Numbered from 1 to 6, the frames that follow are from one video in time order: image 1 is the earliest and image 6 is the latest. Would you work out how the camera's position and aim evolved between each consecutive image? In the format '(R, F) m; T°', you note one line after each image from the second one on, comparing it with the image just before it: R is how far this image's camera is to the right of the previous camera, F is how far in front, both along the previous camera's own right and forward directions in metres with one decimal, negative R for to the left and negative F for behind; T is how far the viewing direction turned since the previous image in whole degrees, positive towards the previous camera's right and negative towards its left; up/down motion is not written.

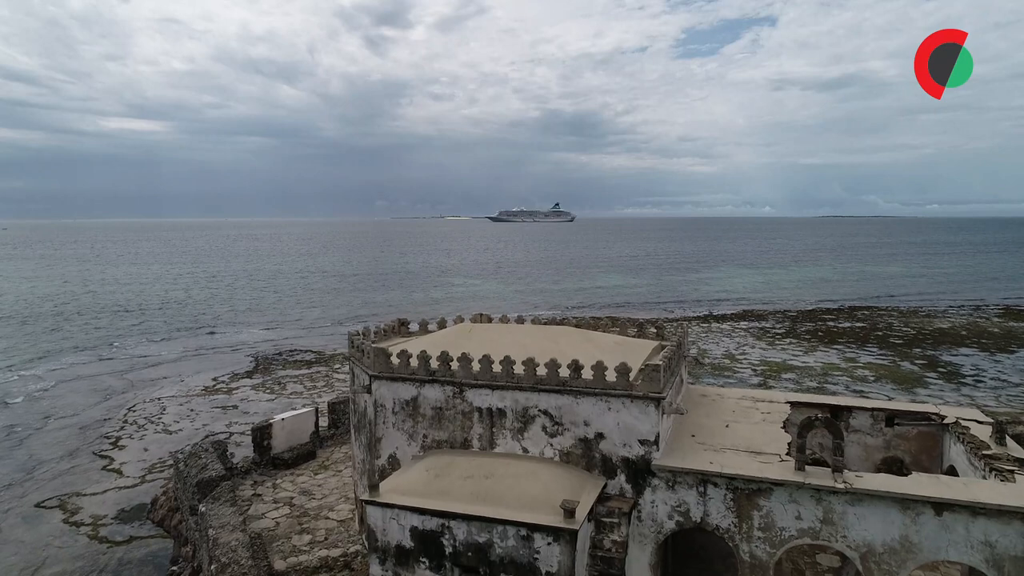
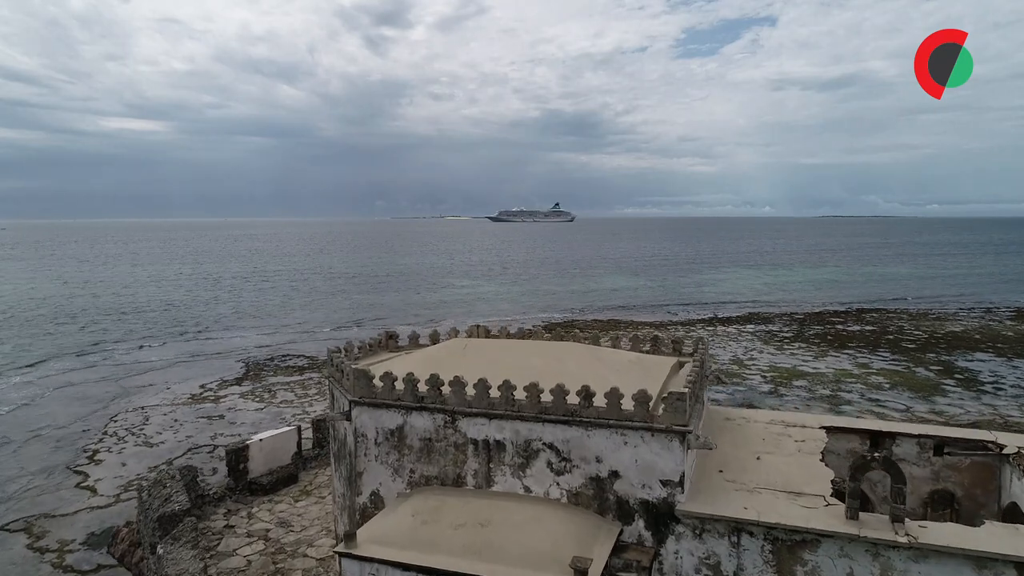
(0.0, +1.1) m; 0°
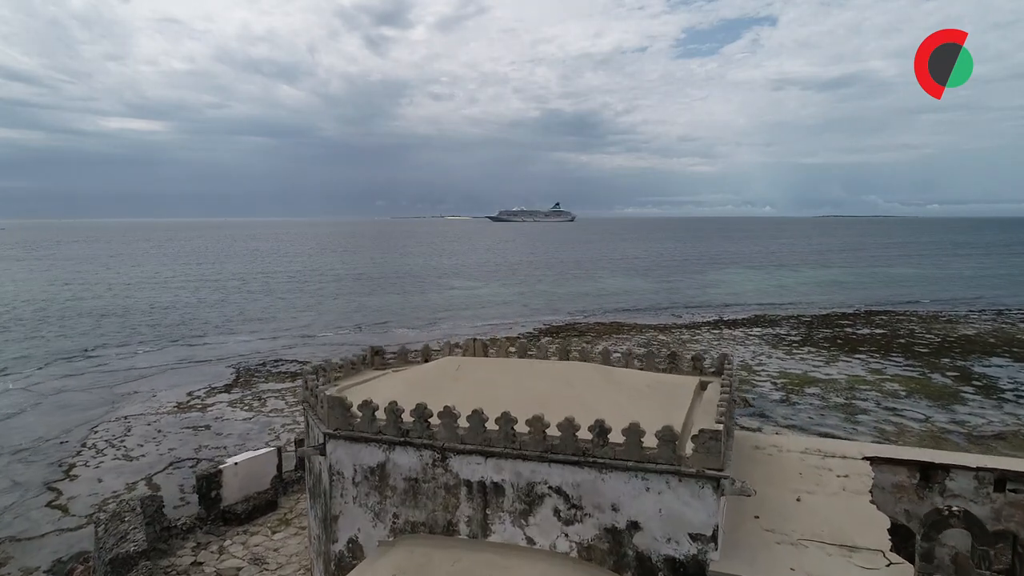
(0.0, +1.1) m; 0°
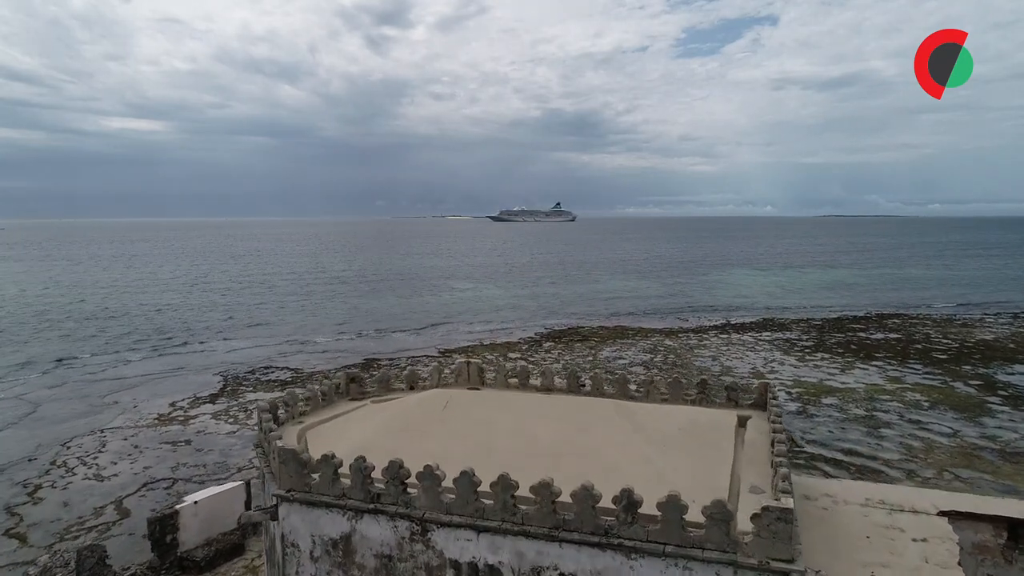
(0.0, +1.4) m; 0°
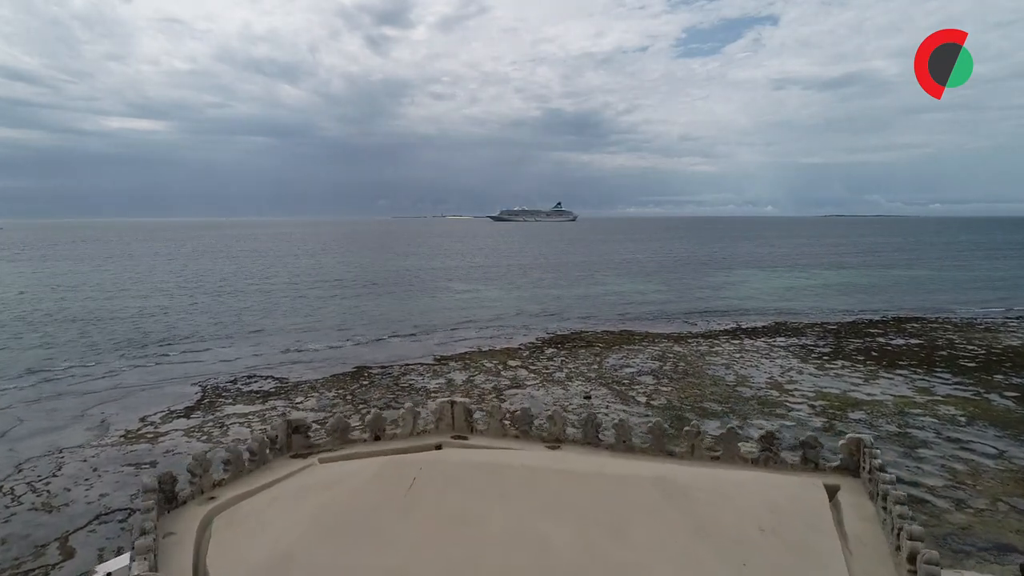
(0.0, +1.9) m; 0°
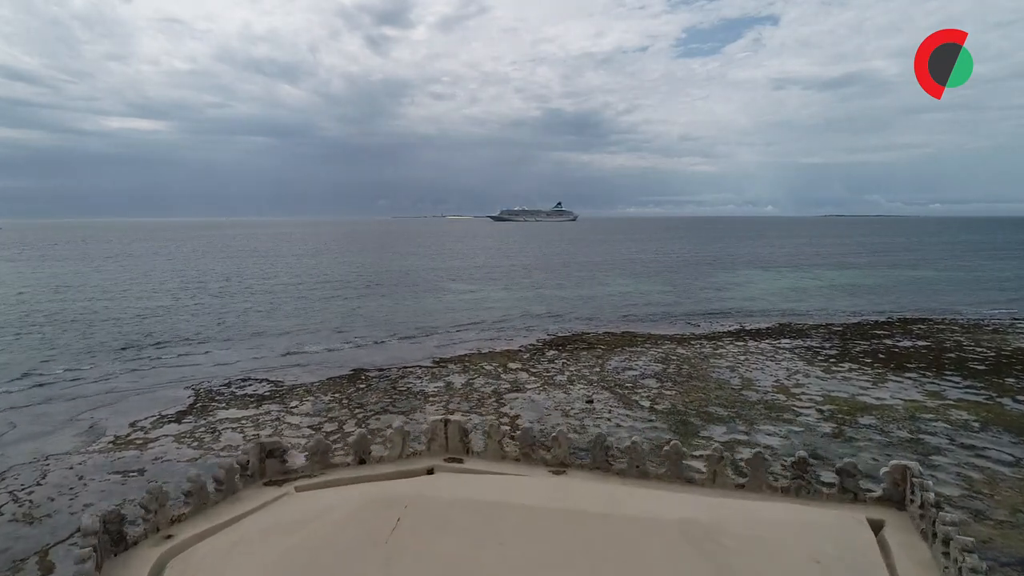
(0.0, +0.6) m; 0°
